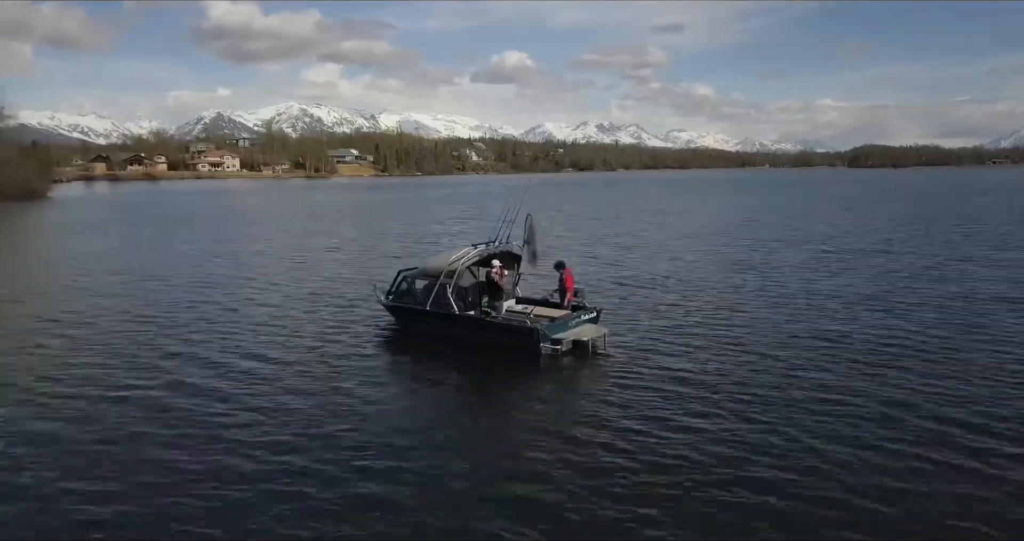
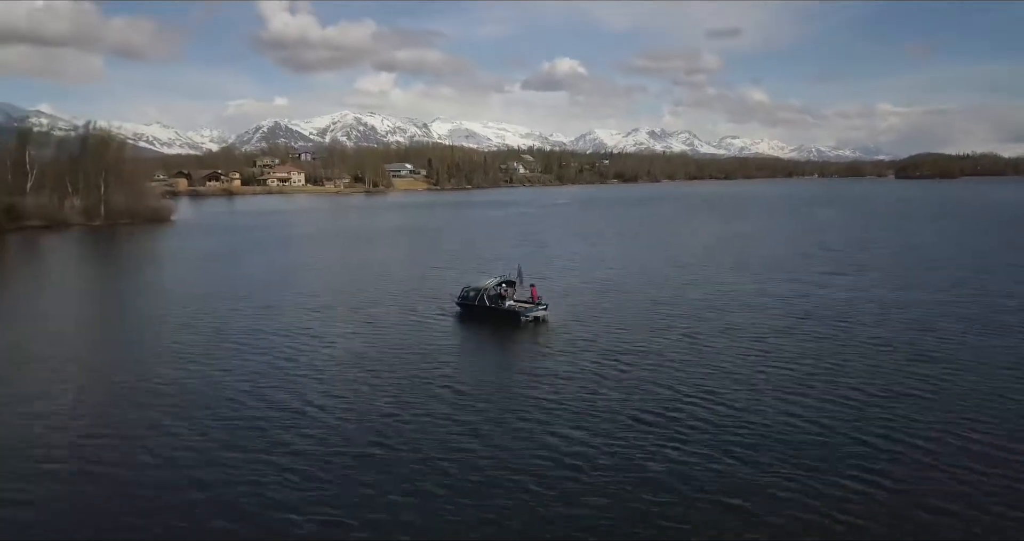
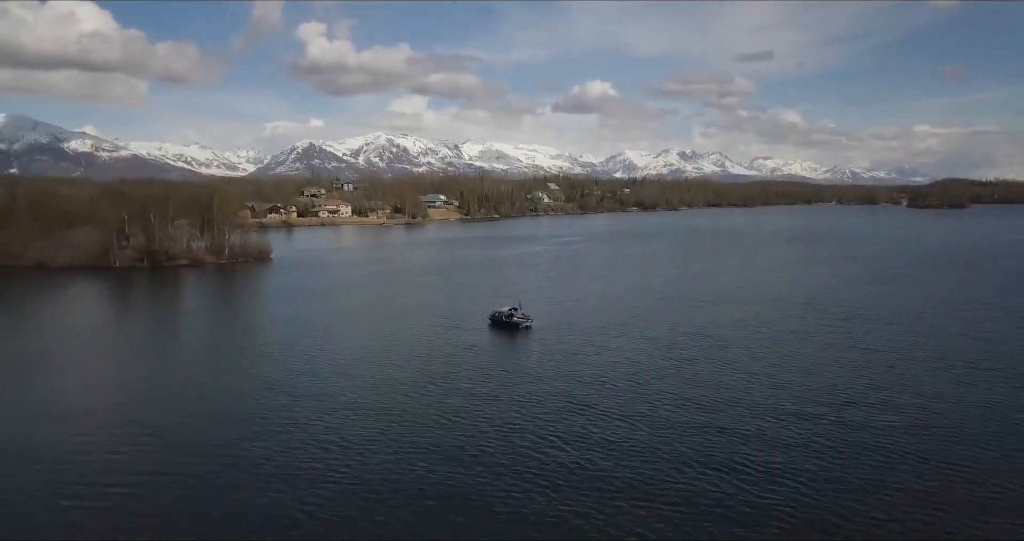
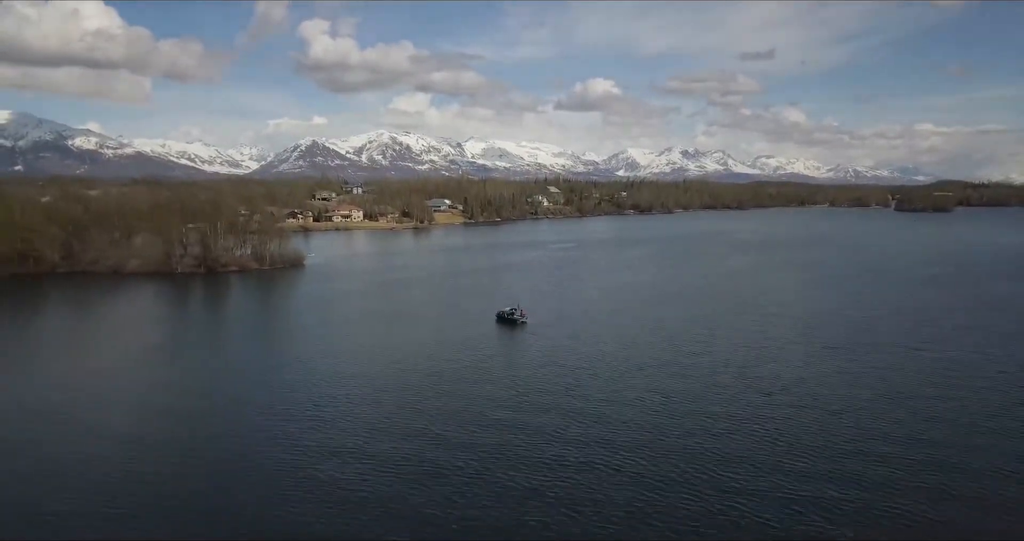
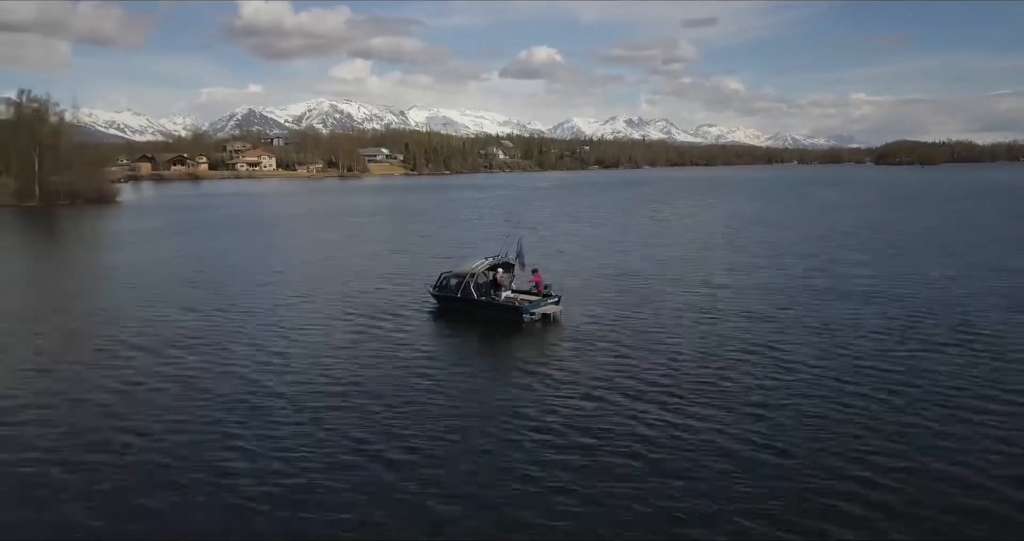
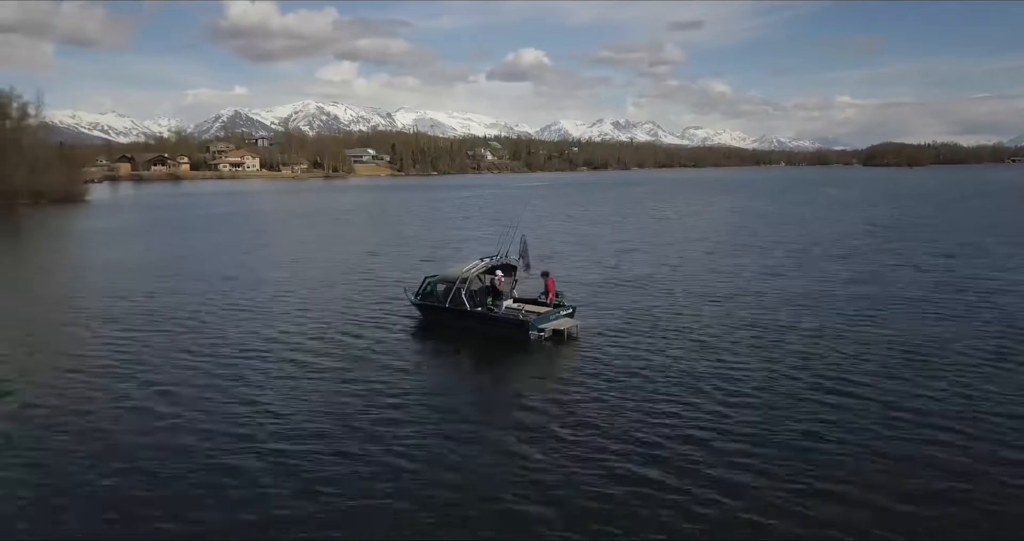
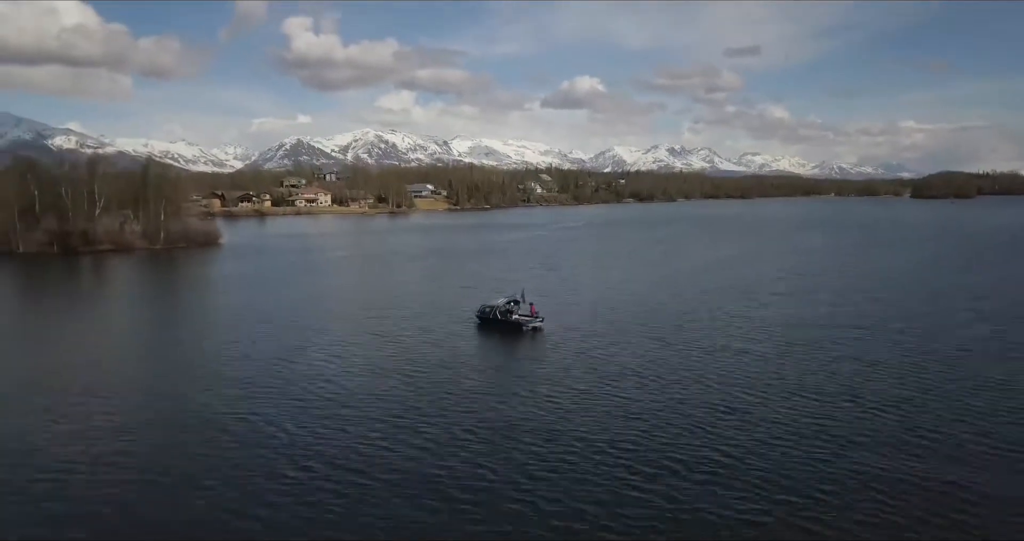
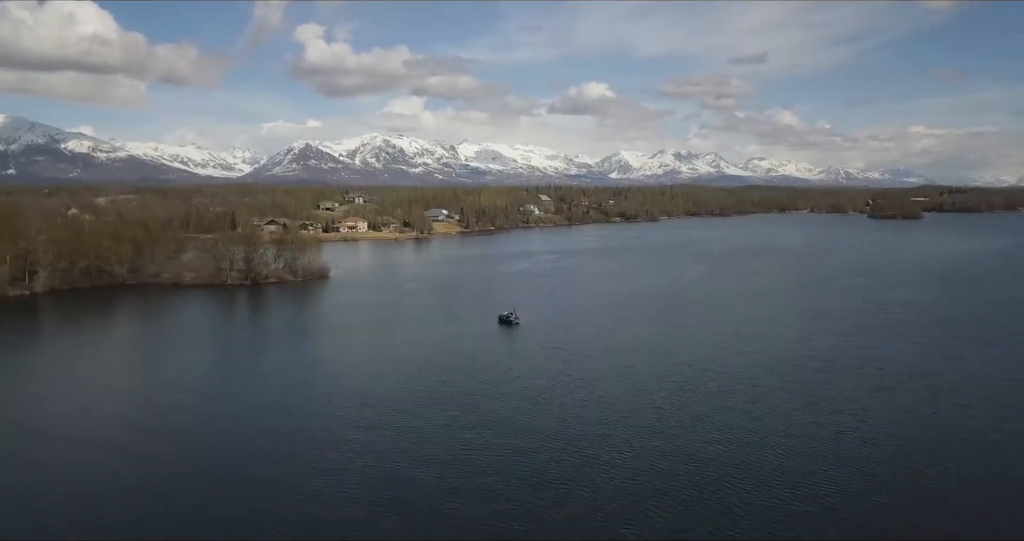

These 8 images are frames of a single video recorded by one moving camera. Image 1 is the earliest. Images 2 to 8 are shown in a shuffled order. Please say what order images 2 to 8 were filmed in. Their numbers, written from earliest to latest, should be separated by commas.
6, 5, 2, 7, 3, 4, 8
